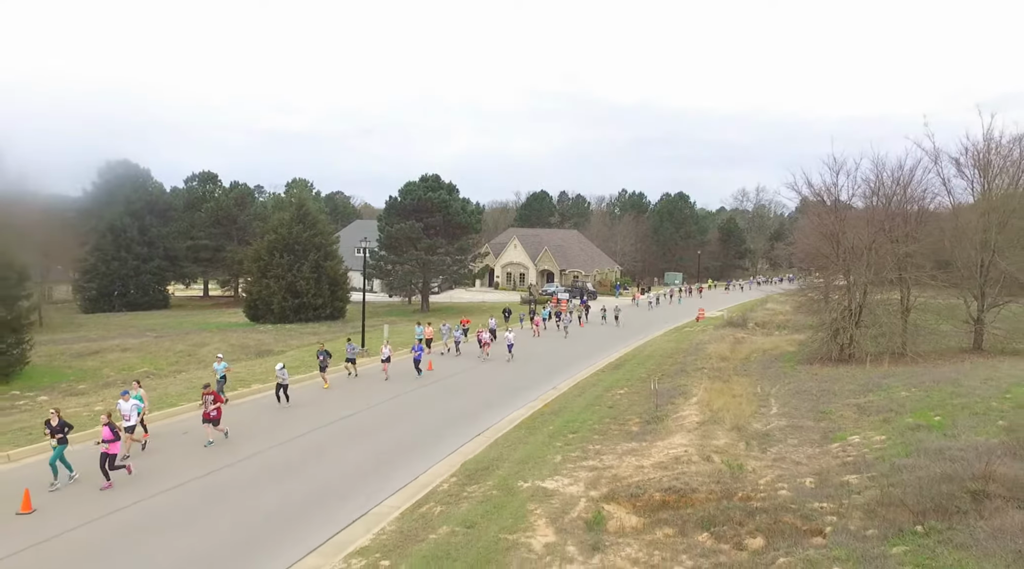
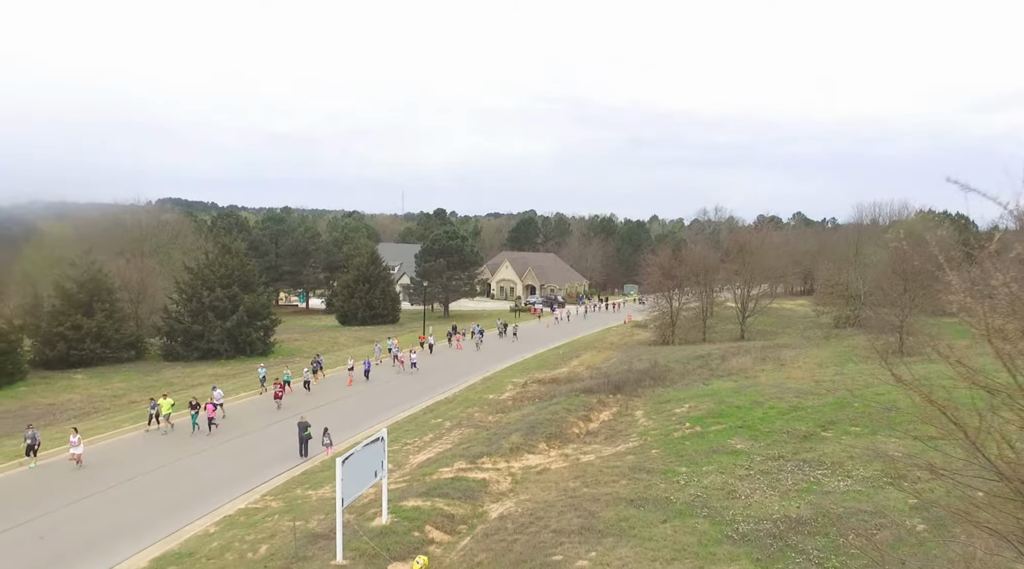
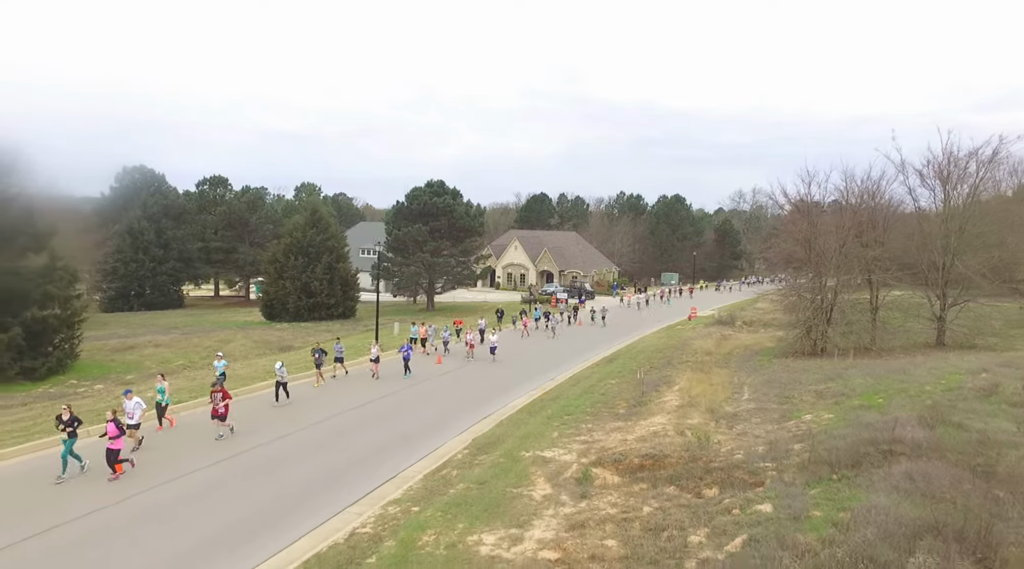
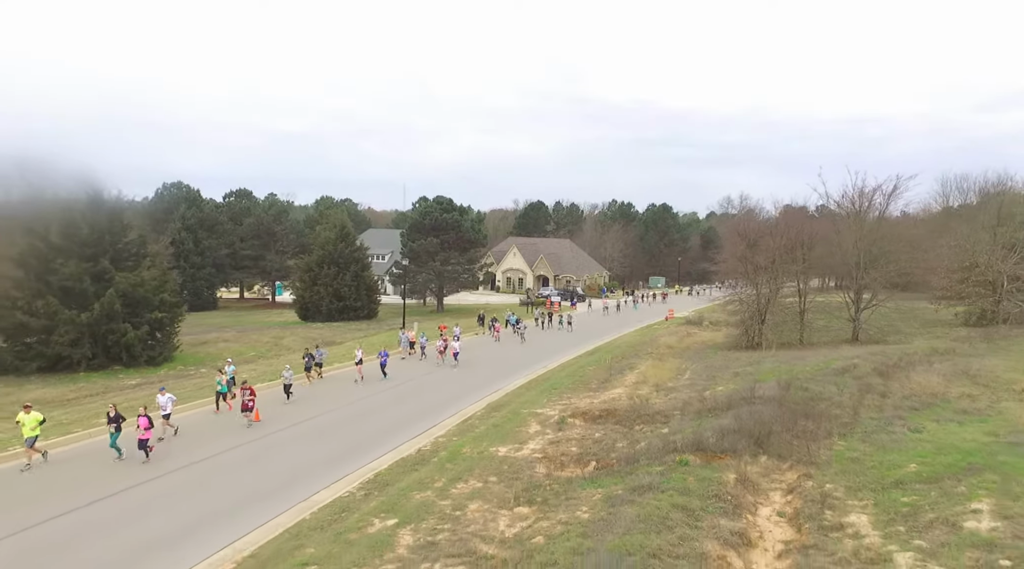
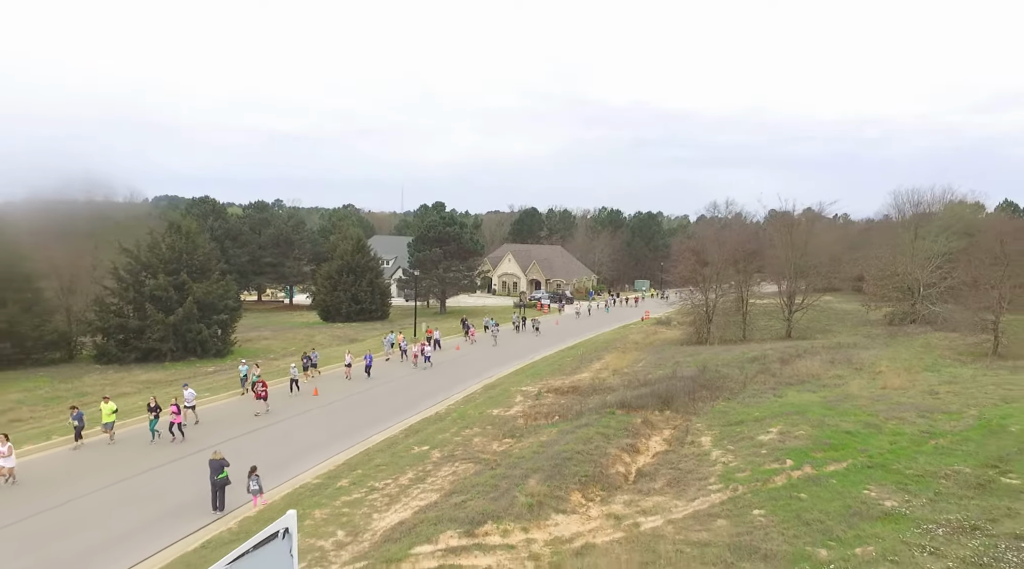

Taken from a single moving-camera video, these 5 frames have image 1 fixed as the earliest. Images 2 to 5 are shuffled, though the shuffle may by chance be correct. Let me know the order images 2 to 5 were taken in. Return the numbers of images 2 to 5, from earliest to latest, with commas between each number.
3, 4, 5, 2
